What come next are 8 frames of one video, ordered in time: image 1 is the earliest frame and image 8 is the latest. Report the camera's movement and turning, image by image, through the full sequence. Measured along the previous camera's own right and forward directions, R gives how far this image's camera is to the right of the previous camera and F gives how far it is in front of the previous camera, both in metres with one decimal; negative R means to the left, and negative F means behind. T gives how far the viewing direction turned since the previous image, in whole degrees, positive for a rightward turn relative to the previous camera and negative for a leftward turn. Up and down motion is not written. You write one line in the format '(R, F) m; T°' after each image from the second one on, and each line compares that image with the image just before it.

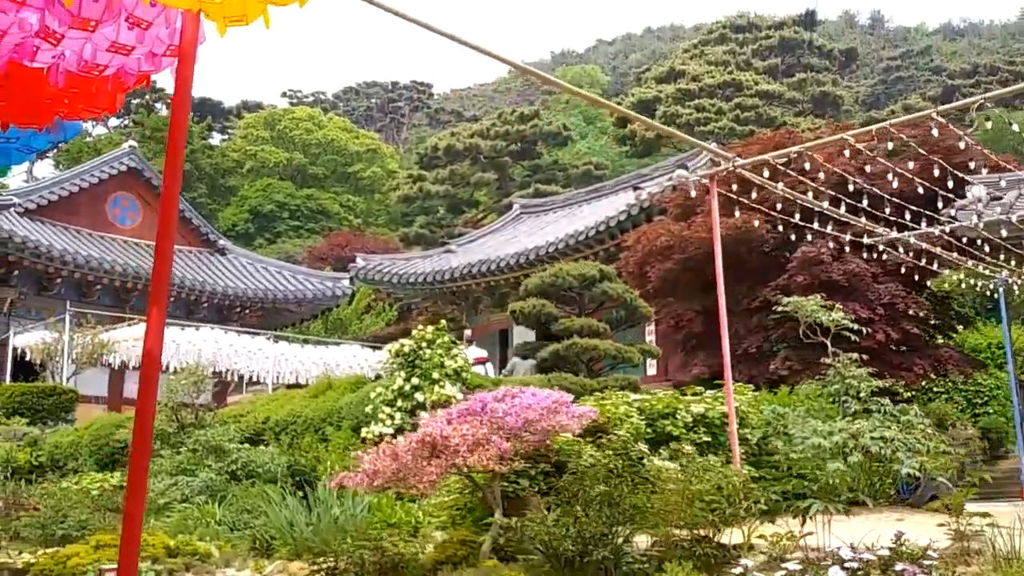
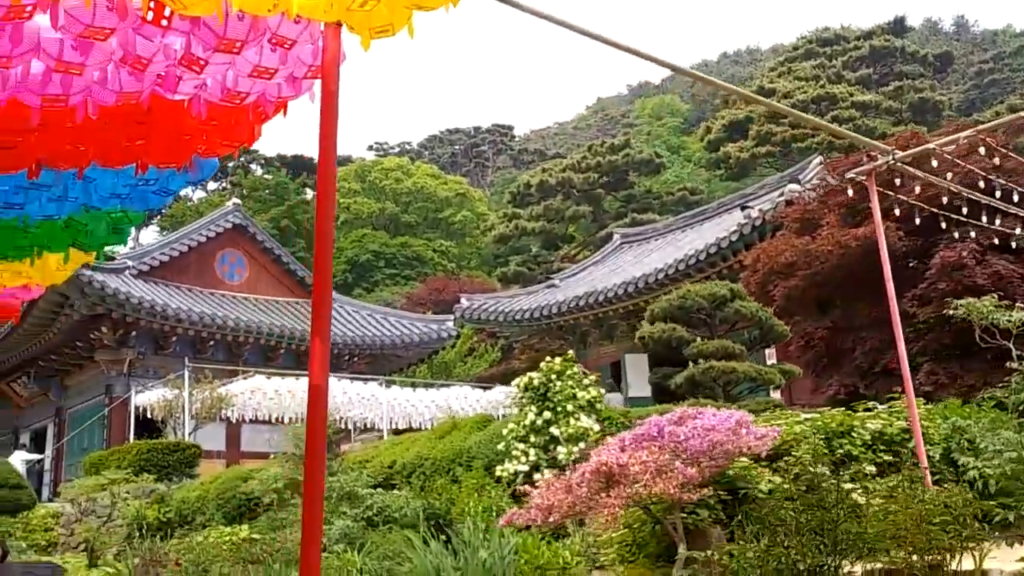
(-0.4, +0.3) m; -5°
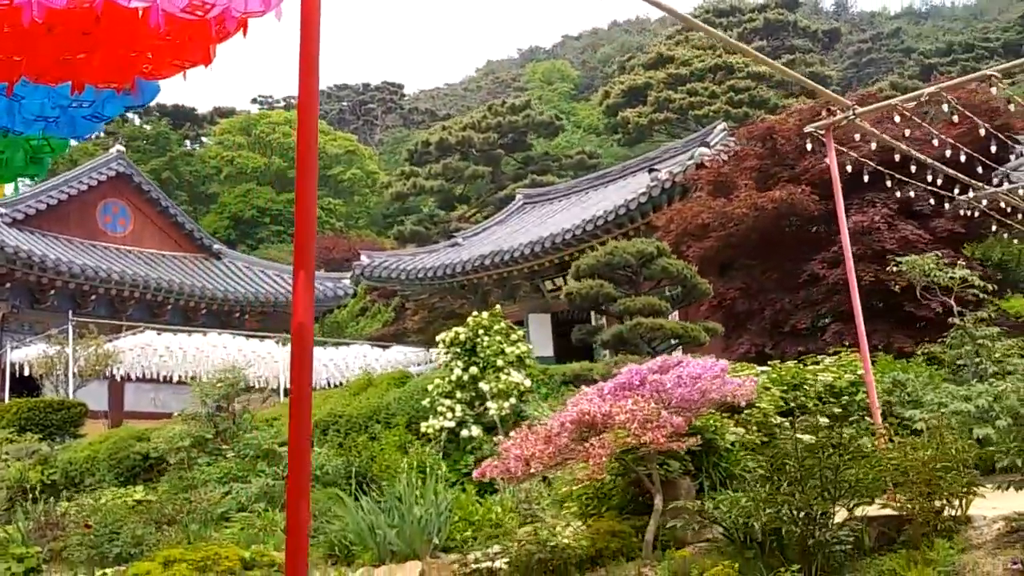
(-0.4, +0.3) m; +7°
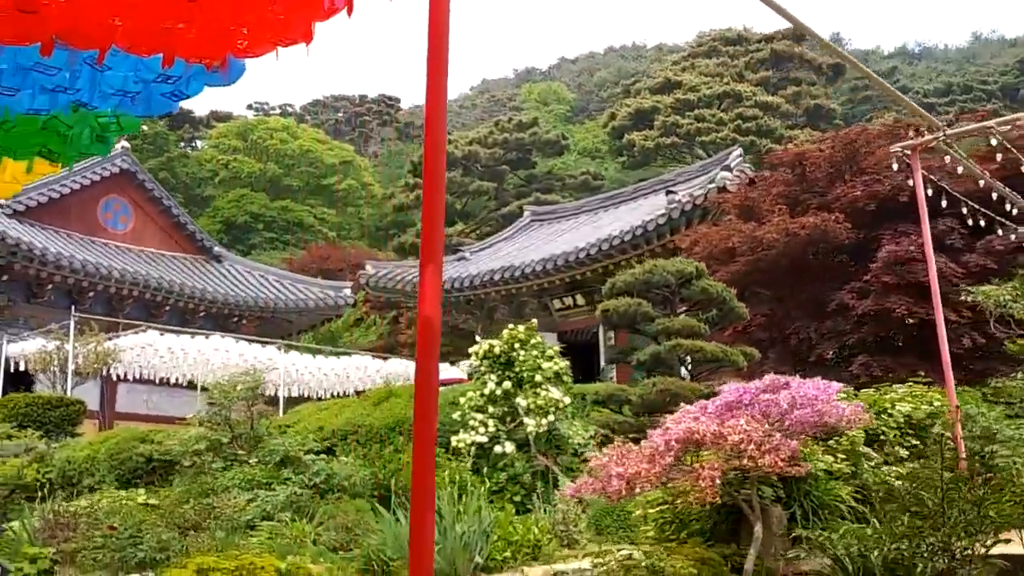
(-0.5, +0.2) m; +1°
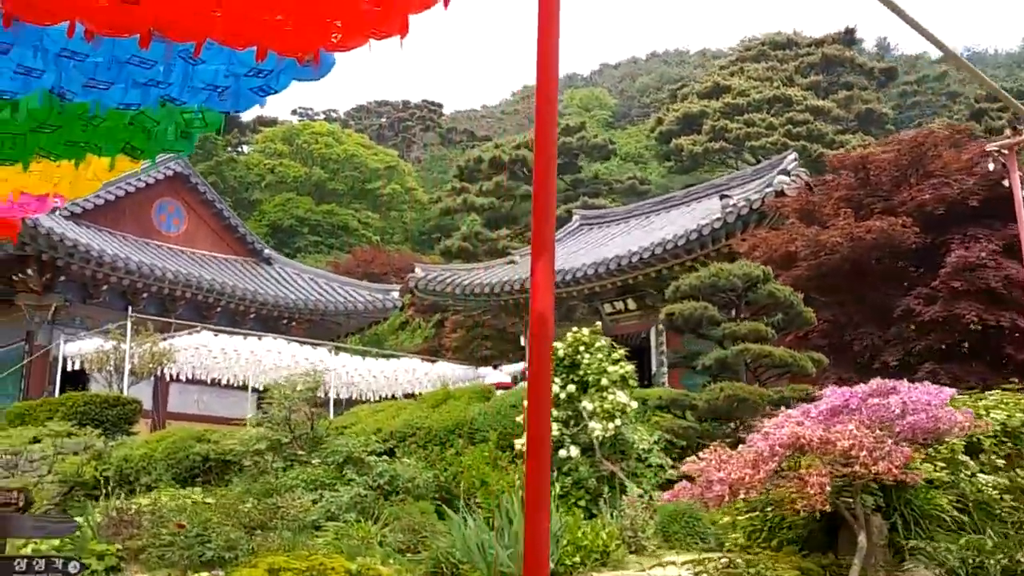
(-0.2, +0.1) m; -2°
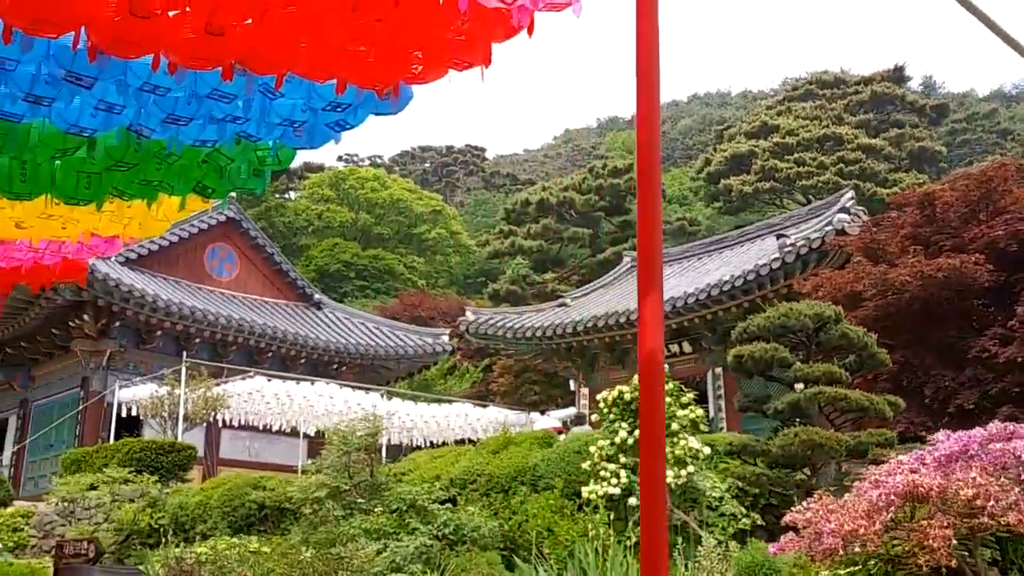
(-0.2, +0.2) m; -2°
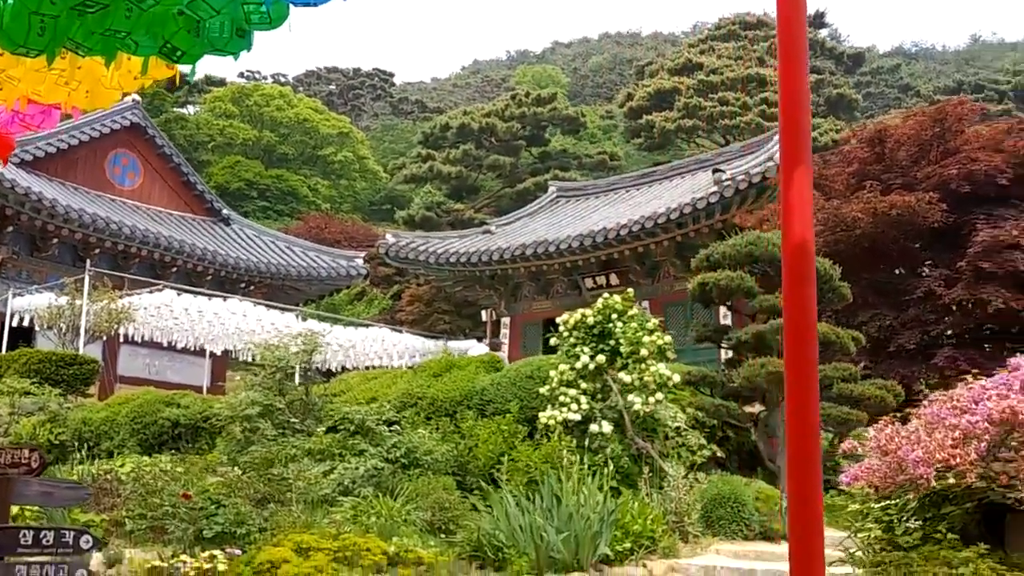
(-0.5, +0.6) m; +6°
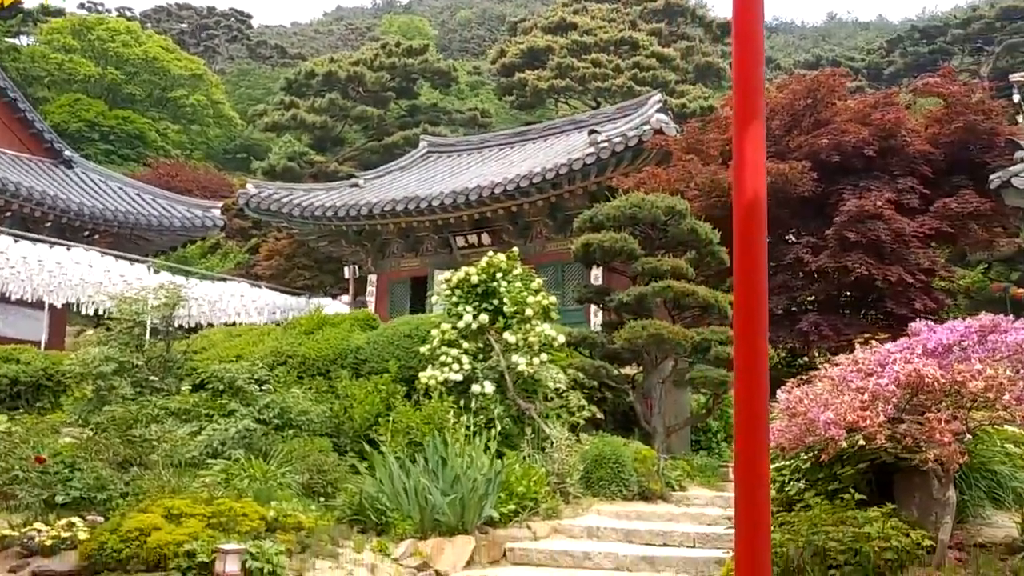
(-0.1, +0.2) m; +8°
